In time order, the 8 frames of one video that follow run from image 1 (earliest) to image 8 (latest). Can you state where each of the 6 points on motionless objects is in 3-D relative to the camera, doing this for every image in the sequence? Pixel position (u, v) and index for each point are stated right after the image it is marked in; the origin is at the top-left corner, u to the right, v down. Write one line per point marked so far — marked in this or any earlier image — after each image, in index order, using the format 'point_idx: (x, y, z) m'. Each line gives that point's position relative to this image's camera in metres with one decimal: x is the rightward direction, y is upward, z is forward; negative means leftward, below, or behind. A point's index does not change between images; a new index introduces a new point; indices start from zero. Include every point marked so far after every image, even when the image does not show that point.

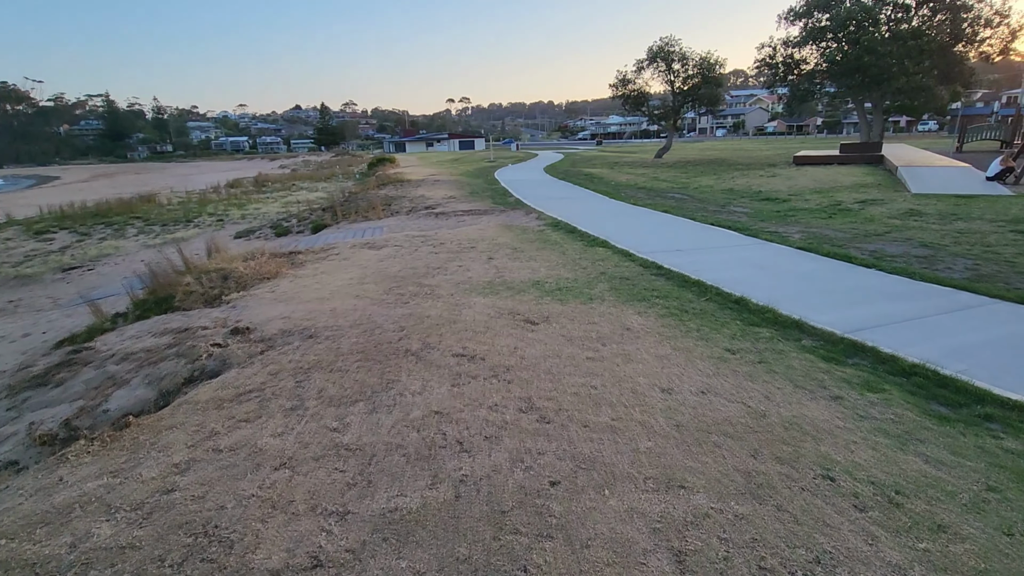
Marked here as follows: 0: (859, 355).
0: (+2.5, -0.5, +3.7) m
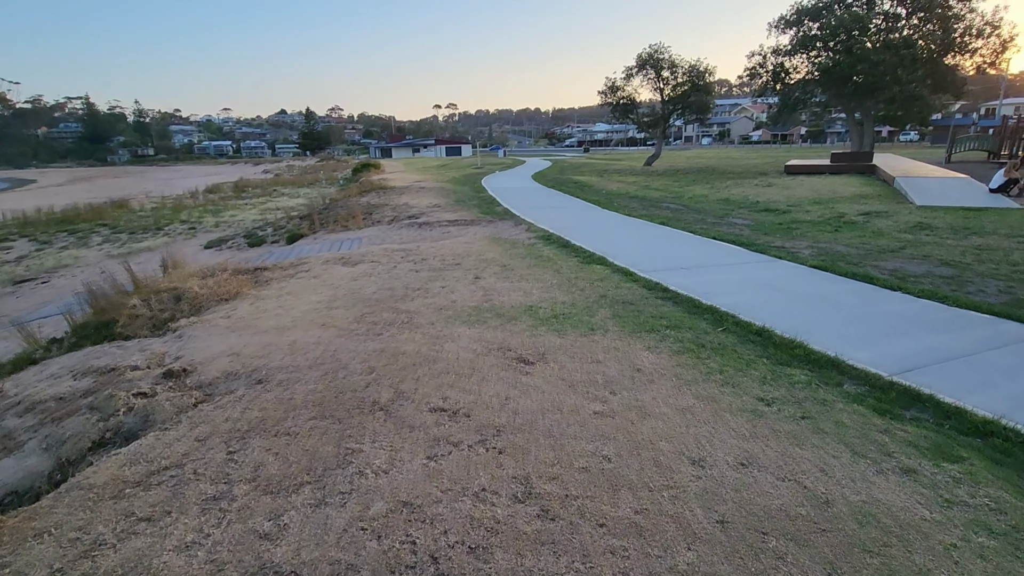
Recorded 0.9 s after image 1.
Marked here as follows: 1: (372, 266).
0: (+2.5, -0.7, +3.1) m
1: (-1.8, +0.3, +6.7) m
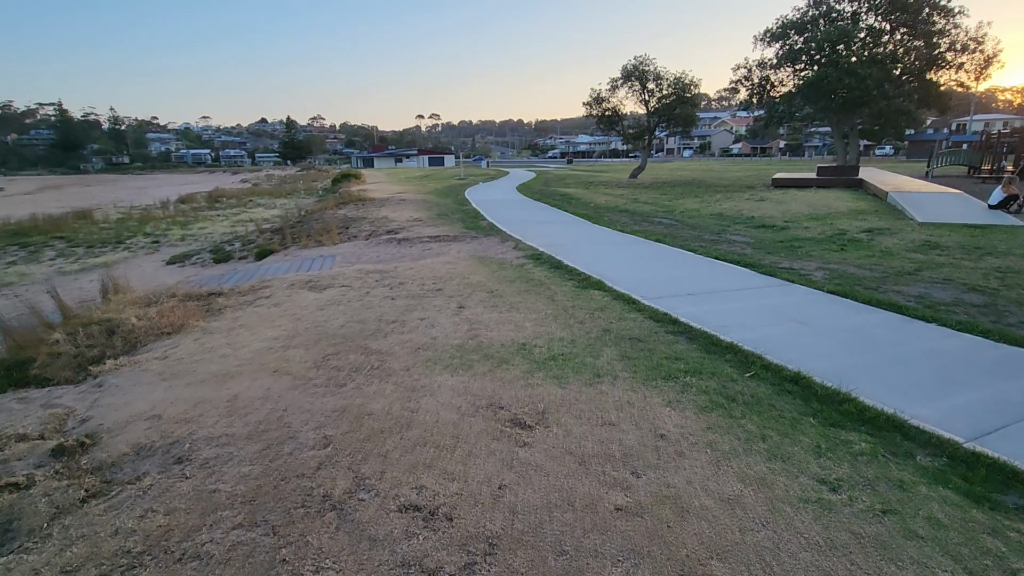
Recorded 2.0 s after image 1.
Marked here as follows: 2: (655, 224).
0: (+2.4, -1.0, +2.5) m
1: (-1.9, -0.1, +6.0) m
2: (+3.3, +1.5, +11.8) m
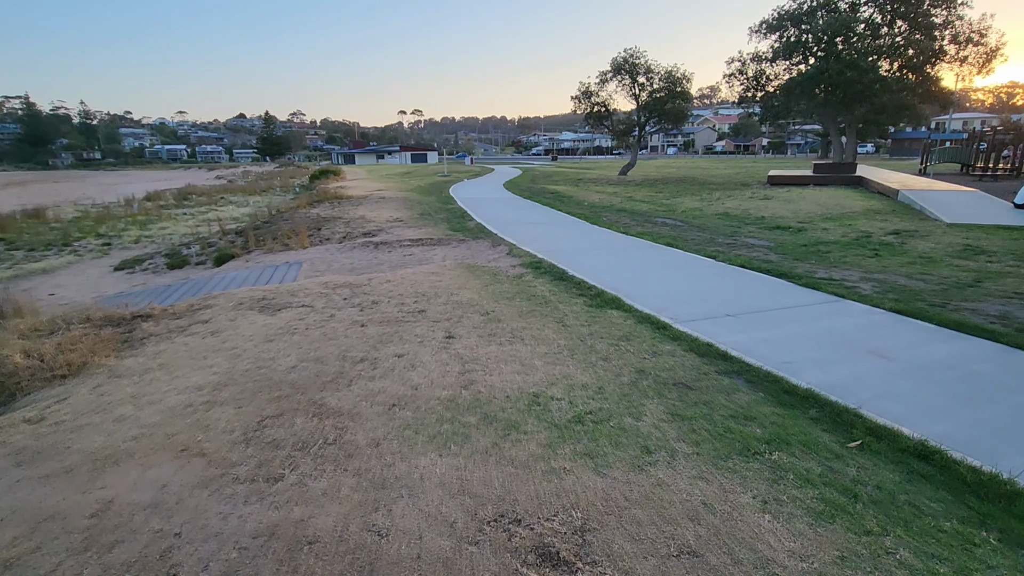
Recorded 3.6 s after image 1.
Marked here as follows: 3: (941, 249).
0: (+2.6, -1.2, +1.5) m
1: (-1.9, -0.3, +4.8) m
2: (+3.1, +1.3, +10.7) m
3: (+6.6, +0.6, +7.9) m
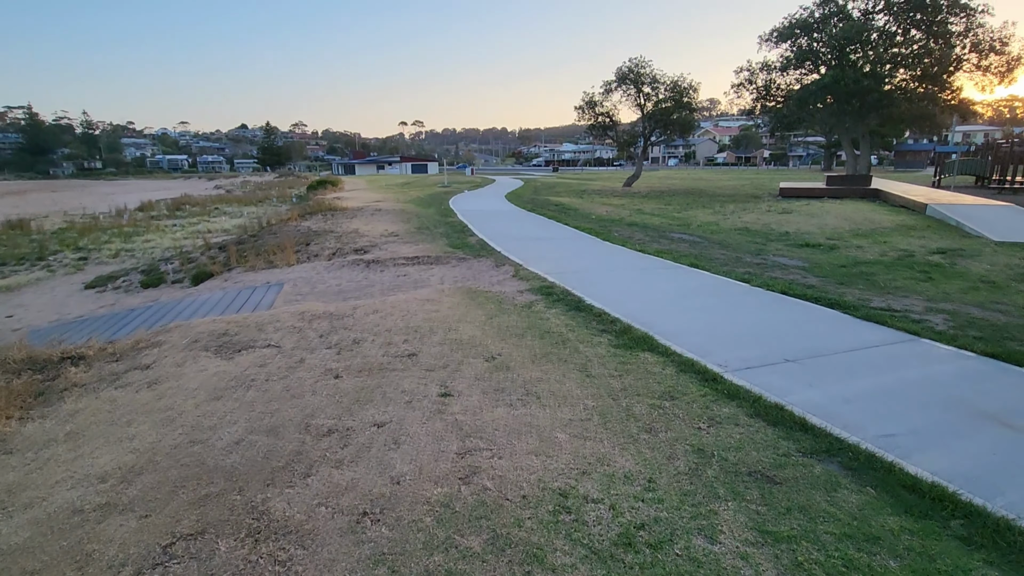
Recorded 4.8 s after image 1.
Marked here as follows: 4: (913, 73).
0: (+2.6, -1.4, +0.6) m
1: (-1.9, -0.5, +3.9) m
2: (+3.2, +0.9, +9.9) m
3: (+6.7, +0.2, +7.1) m
4: (+15.0, +8.1, +19.3) m
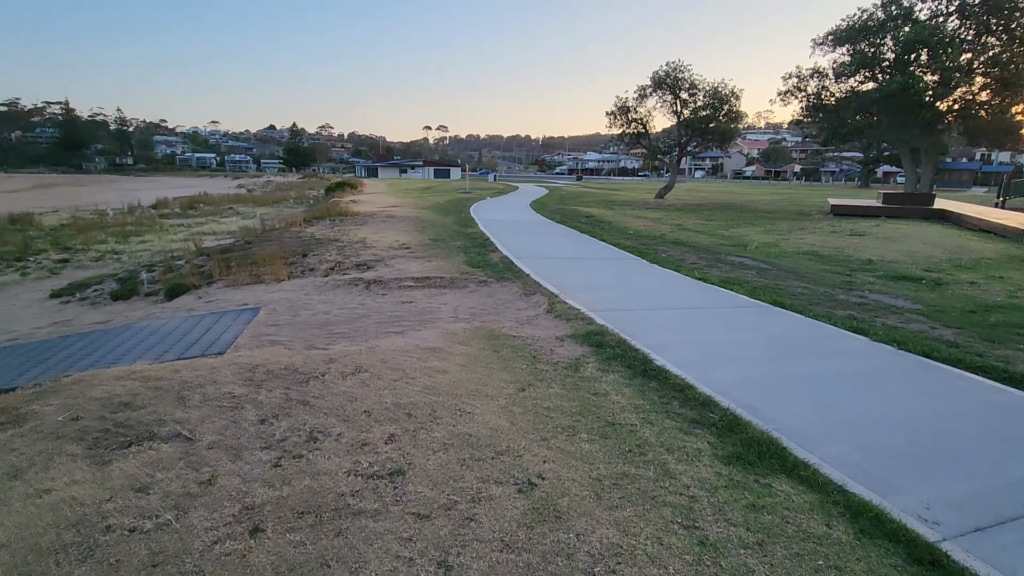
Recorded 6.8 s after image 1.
0: (+2.7, -1.8, -1.1) m
1: (-1.6, -0.8, +2.4) m
2: (+3.6, +0.3, +8.2) m
3: (+7.0, -0.4, +5.3) m
4: (+16.1, +6.9, +17.3) m
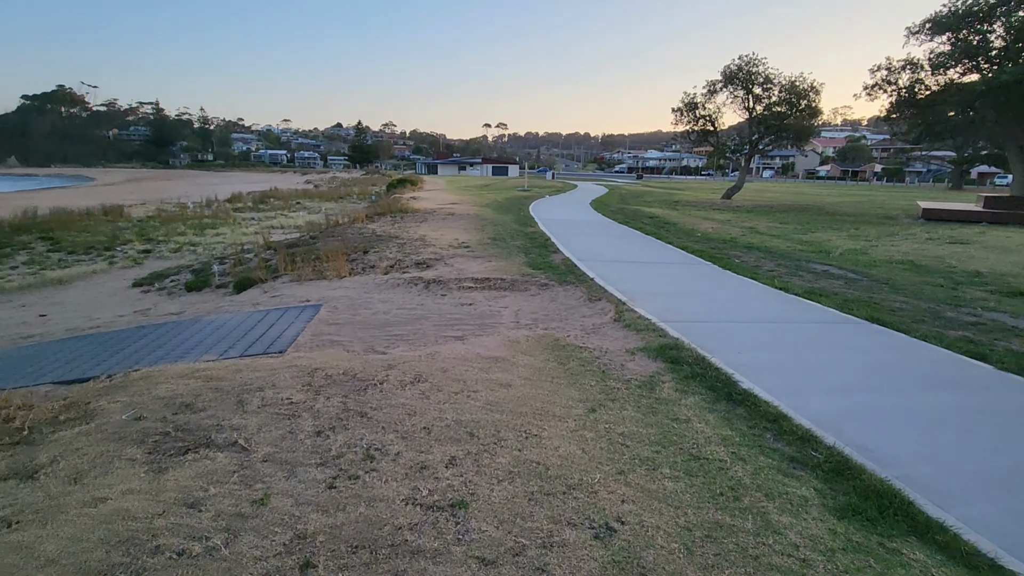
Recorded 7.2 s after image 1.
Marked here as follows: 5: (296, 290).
0: (+2.6, -2.0, -1.7) m
1: (-1.3, -0.9, +2.3) m
2: (+4.6, +0.2, +7.5) m
3: (+7.6, -0.7, +4.2) m
4: (+18.1, +6.4, +15.2) m
5: (-3.0, 0.0, +7.1) m
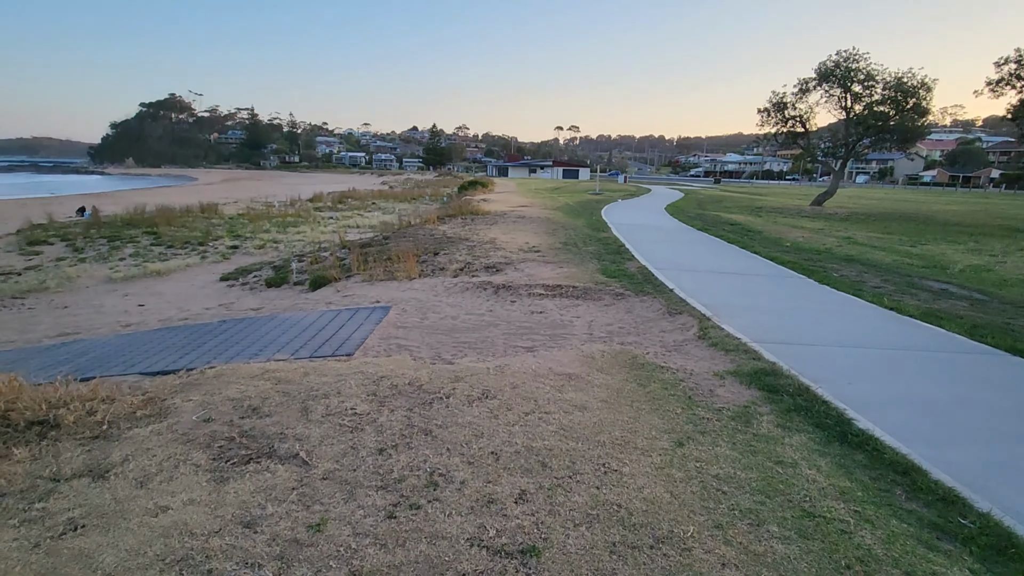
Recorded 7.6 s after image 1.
0: (+2.4, -2.1, -2.3) m
1: (-1.0, -0.9, +2.1) m
2: (+5.5, -0.1, +6.6) m
3: (+8.1, -1.1, +2.9) m
4: (+20.1, +5.6, +12.5) m
5: (-2.0, 0.0, +7.2) m
